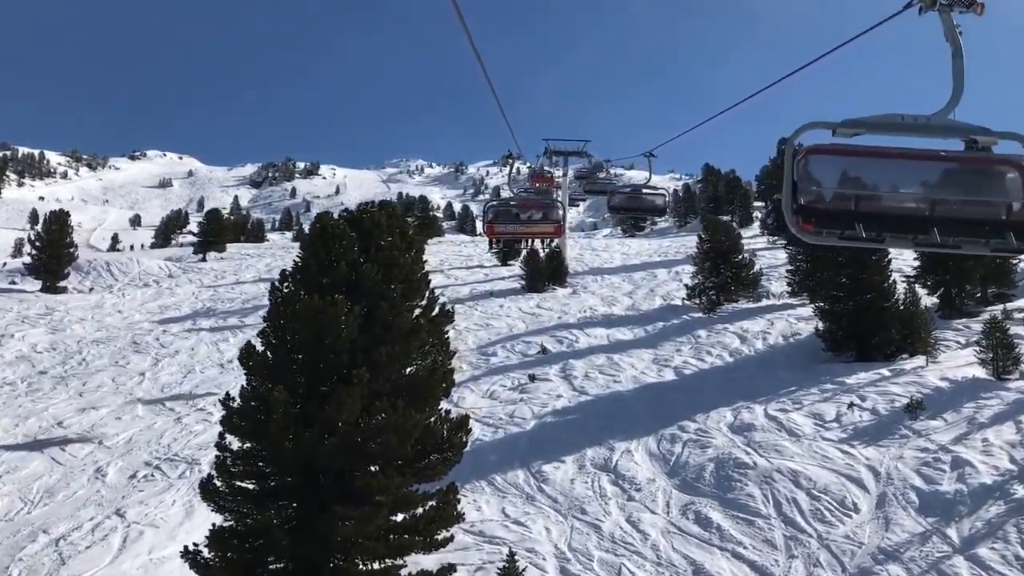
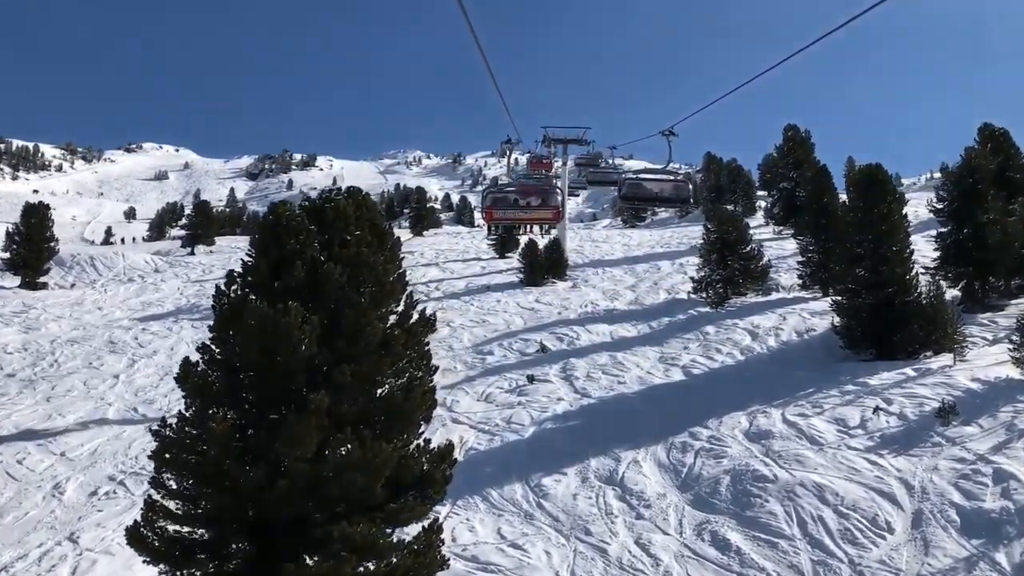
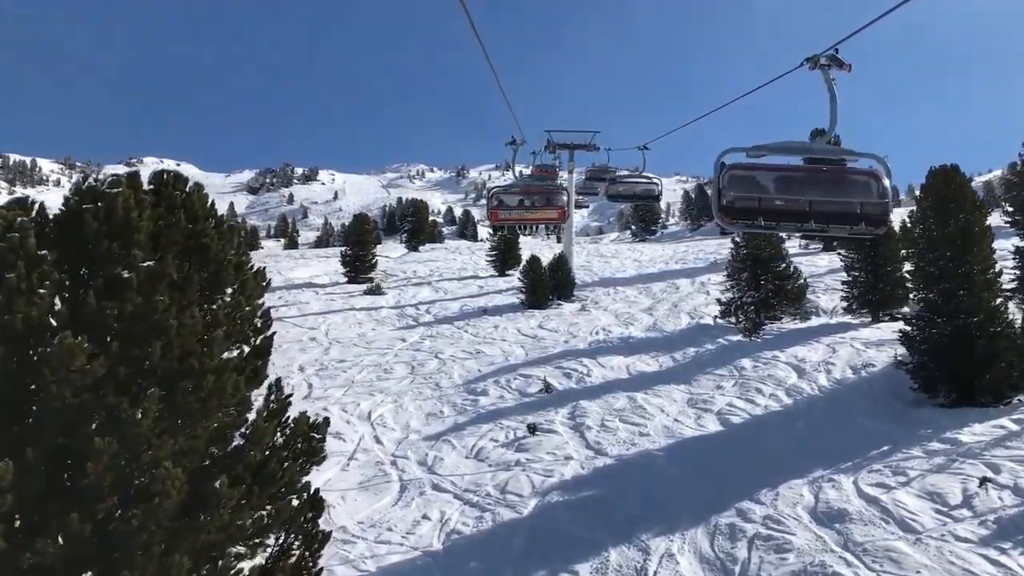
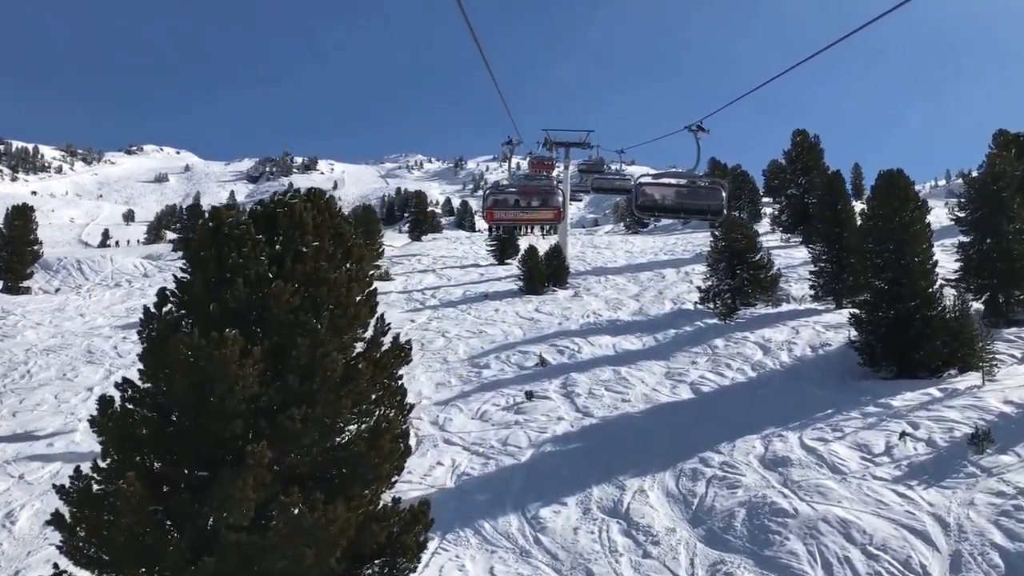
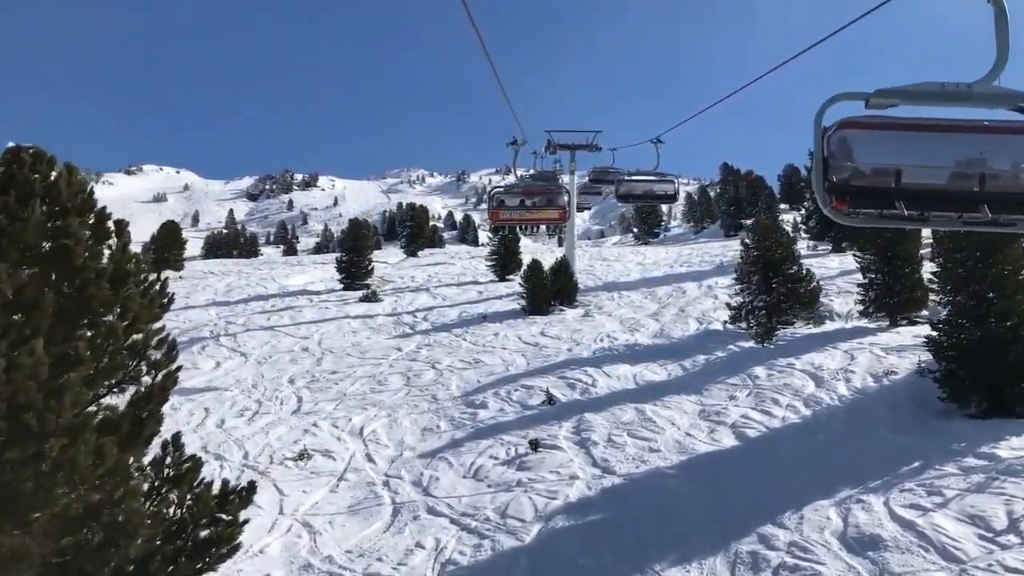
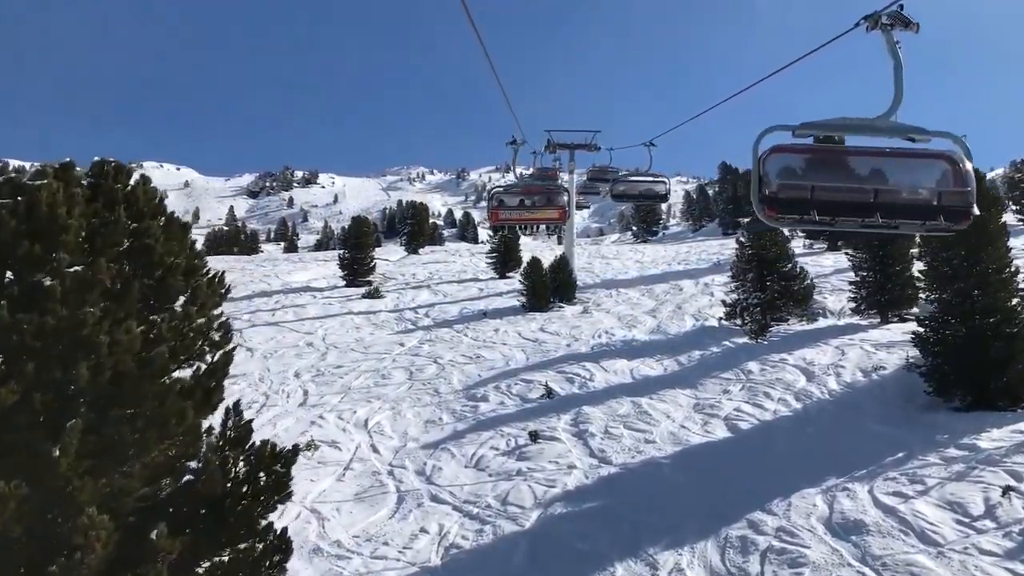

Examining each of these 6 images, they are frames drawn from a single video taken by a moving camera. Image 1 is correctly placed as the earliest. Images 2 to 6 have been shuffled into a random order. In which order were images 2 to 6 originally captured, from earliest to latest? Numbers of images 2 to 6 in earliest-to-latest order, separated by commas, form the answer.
2, 4, 3, 6, 5
